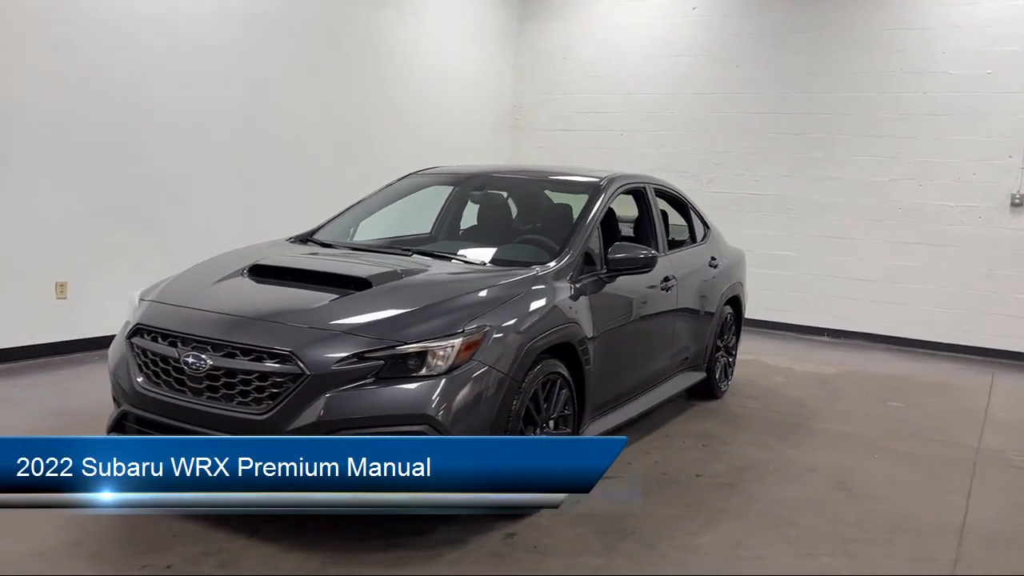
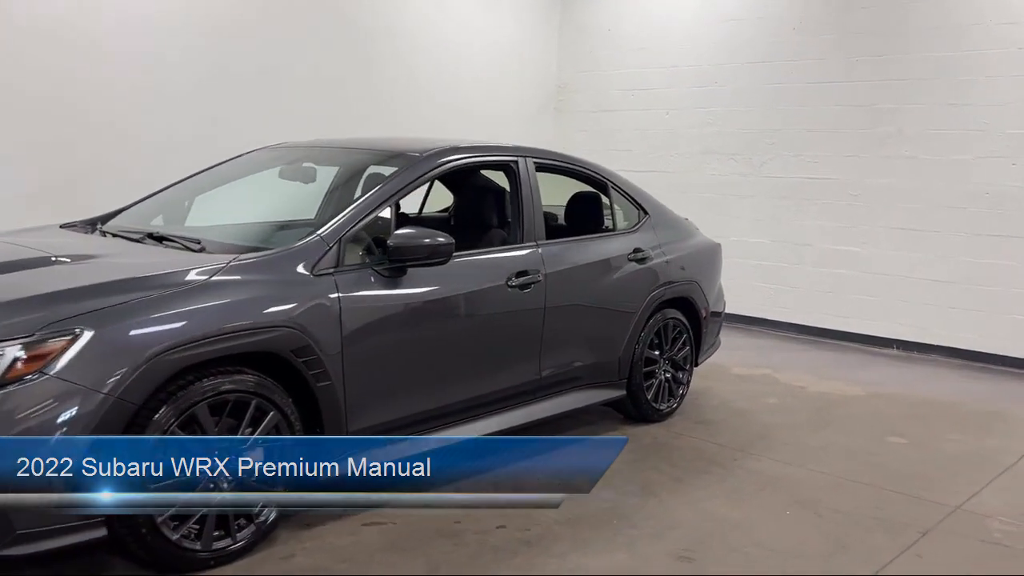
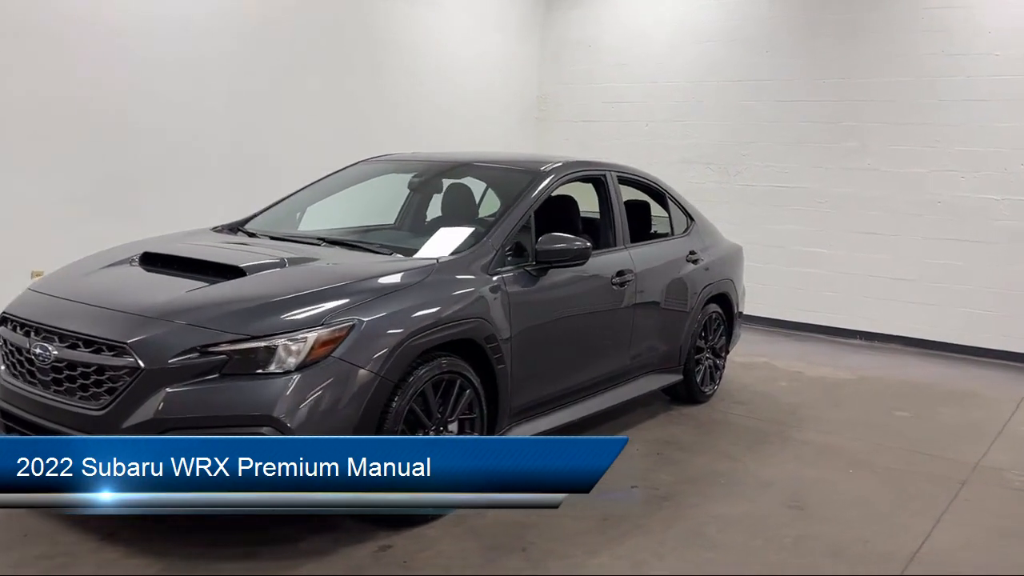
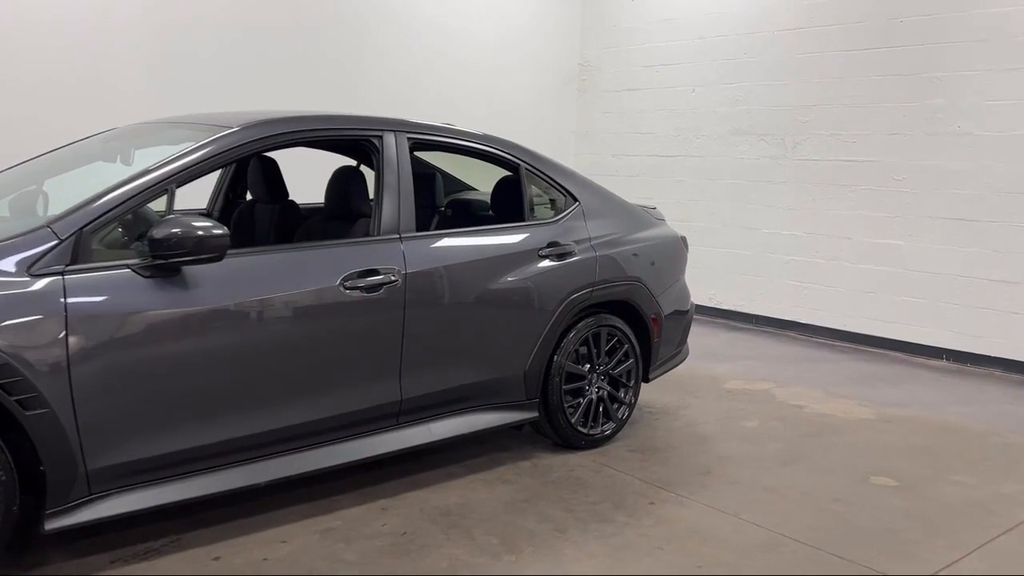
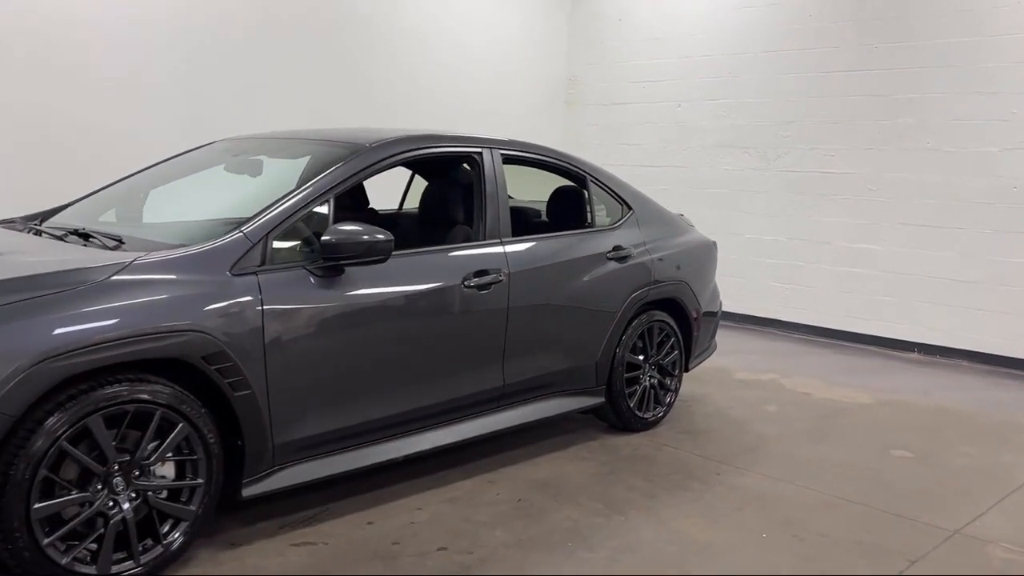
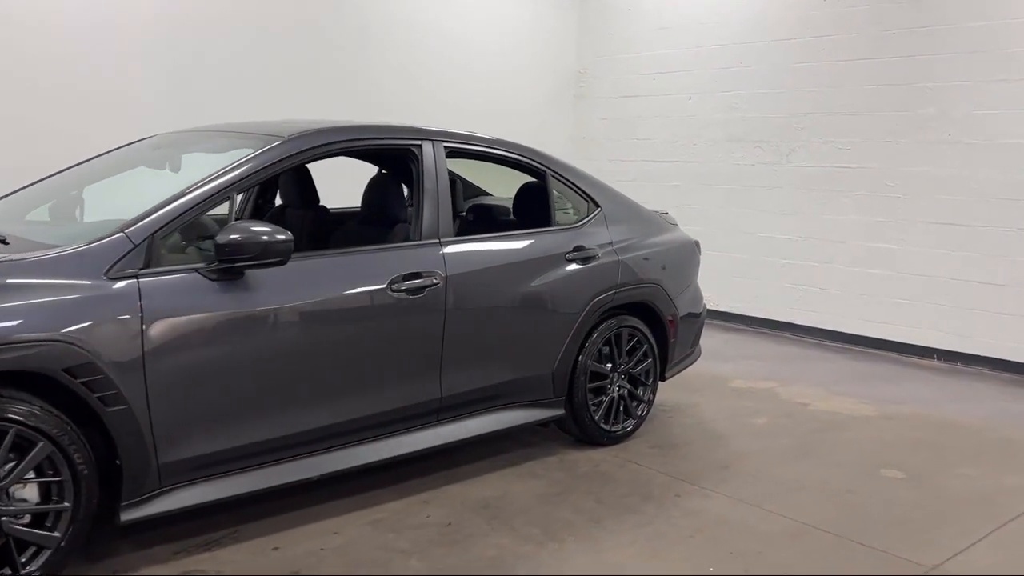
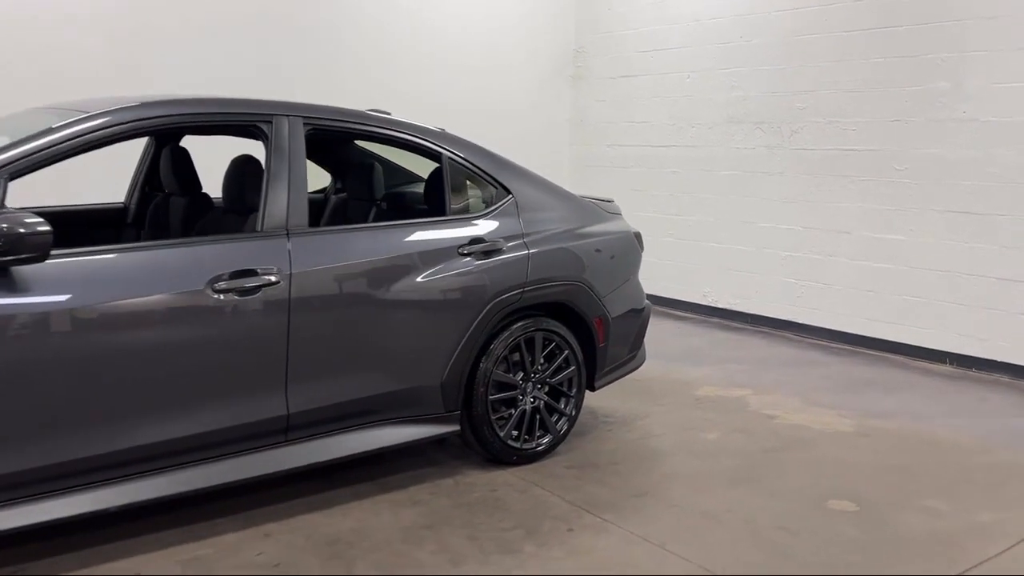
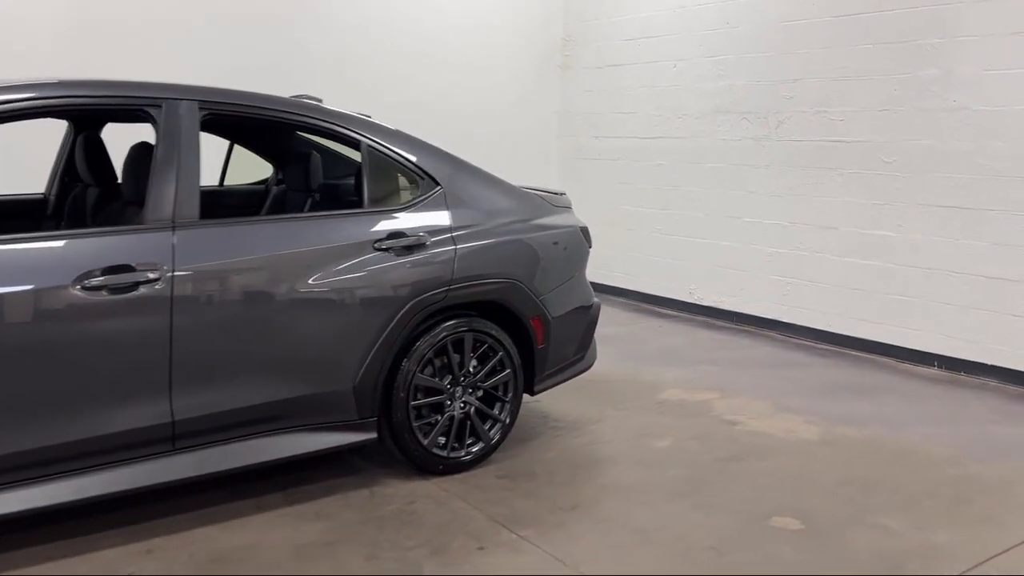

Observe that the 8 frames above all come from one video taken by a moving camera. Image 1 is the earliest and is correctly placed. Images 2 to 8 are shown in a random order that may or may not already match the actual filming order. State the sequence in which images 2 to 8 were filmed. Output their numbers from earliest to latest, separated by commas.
3, 2, 5, 6, 4, 7, 8
